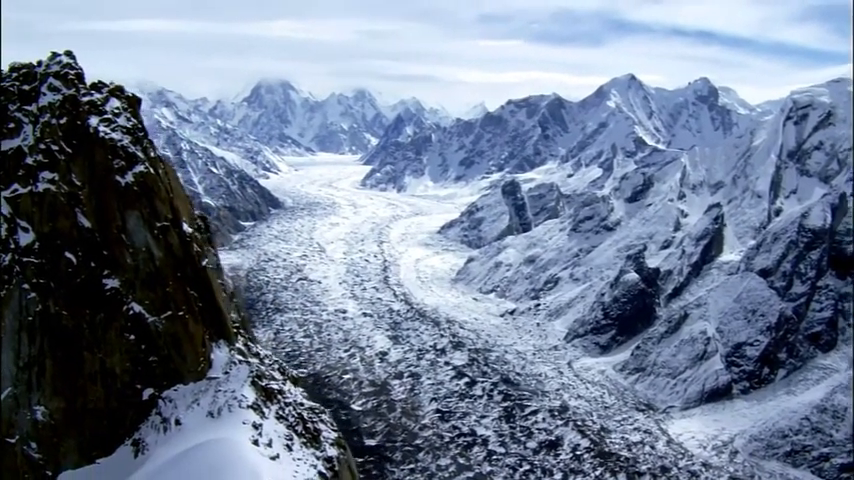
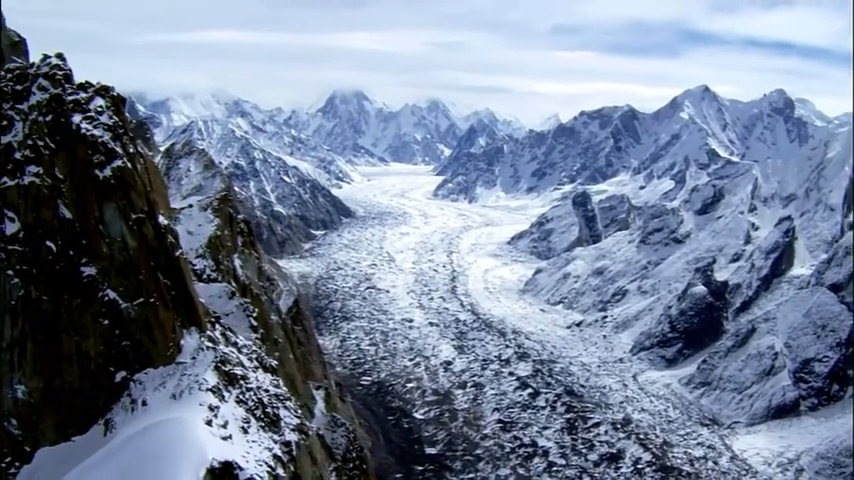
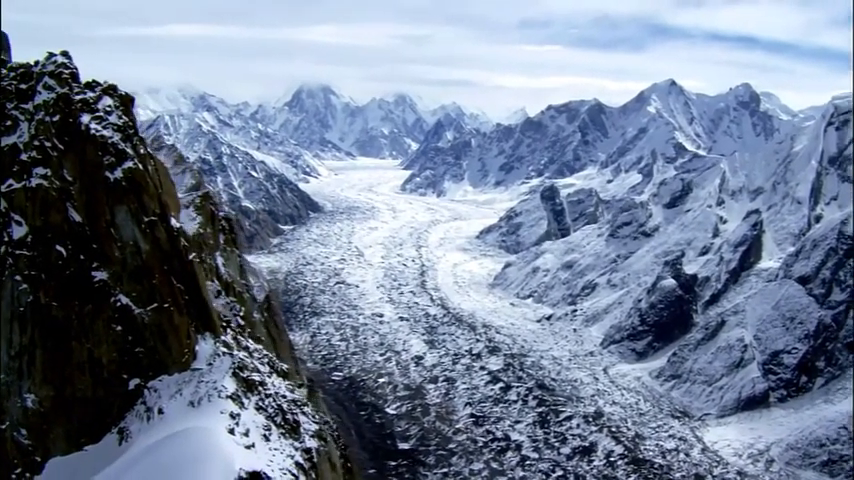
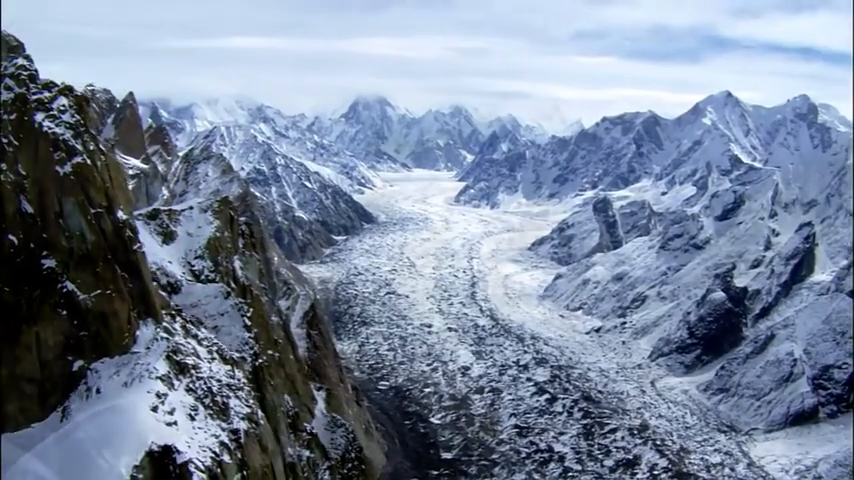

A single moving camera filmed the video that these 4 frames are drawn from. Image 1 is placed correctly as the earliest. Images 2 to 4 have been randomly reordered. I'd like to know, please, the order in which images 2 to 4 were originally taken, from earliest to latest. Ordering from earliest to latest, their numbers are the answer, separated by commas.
3, 2, 4
